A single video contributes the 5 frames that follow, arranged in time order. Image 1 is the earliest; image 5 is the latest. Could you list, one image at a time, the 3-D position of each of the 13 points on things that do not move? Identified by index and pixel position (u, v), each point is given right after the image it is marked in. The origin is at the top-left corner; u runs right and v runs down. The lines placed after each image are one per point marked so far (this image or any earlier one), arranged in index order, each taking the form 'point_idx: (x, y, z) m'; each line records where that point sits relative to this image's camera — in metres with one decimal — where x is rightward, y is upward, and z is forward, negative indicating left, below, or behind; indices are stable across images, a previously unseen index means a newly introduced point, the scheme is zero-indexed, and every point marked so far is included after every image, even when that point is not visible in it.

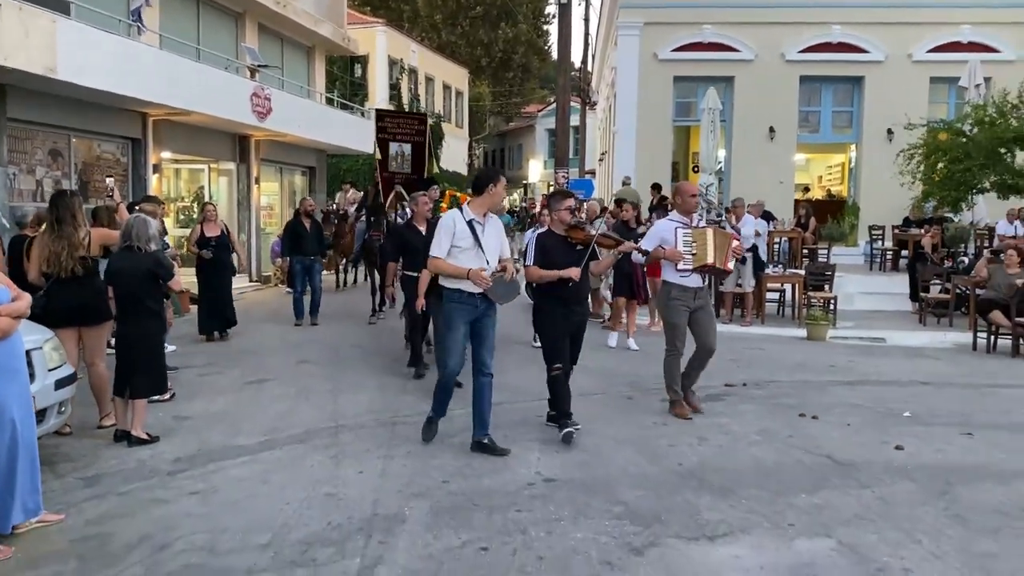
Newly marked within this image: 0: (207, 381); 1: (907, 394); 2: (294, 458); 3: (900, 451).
0: (-3.1, -0.9, +8.9) m
1: (+3.9, -1.0, +8.7) m
2: (-1.5, -1.2, +6.2) m
3: (+2.9, -1.2, +6.5) m
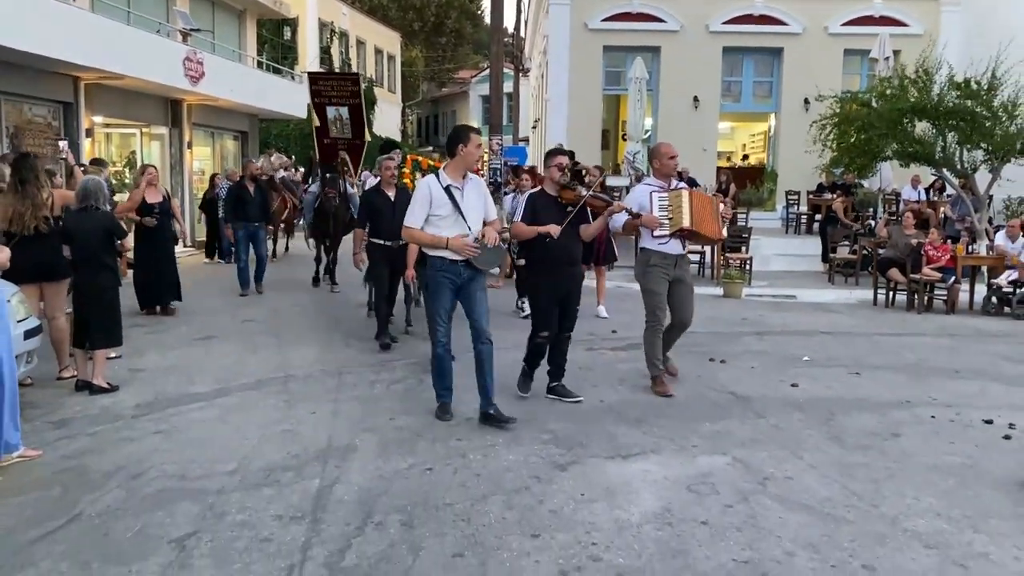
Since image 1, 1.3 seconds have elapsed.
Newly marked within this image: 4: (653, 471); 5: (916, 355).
0: (-3.8, -0.5, +9.3) m
1: (+3.2, -0.6, +9.6) m
2: (-2.0, -0.9, +6.7) m
3: (+2.4, -0.8, +7.3) m
4: (+0.8, -1.1, +5.2) m
5: (+4.1, -0.7, +8.9) m
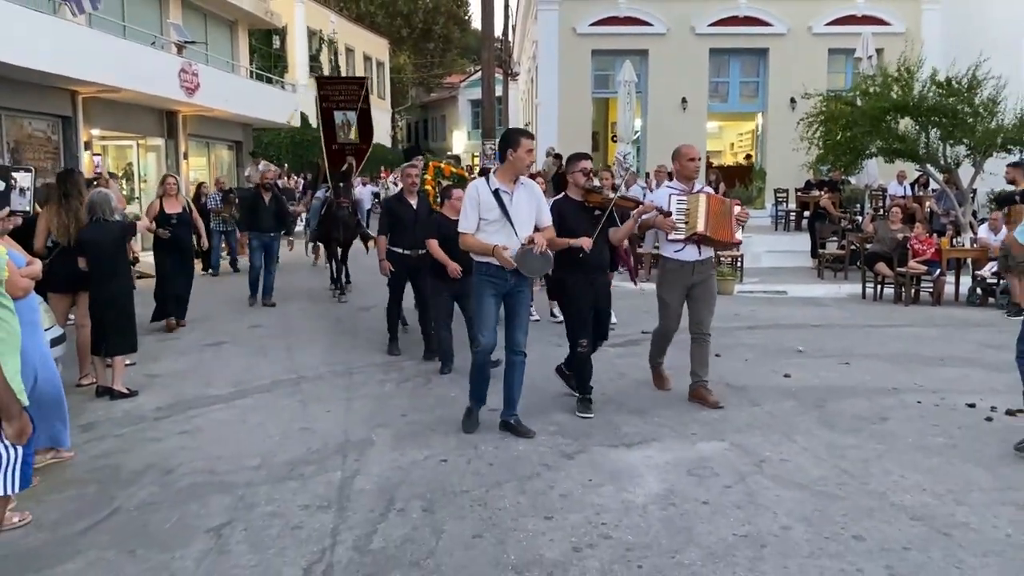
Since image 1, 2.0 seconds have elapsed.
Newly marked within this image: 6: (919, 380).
0: (-3.8, -0.6, +9.6) m
1: (+3.2, -0.5, +9.9) m
2: (-2.0, -0.9, +7.0) m
3: (+2.4, -0.8, +7.6) m
4: (+0.9, -1.1, +5.5) m
5: (+4.1, -0.6, +9.2) m
6: (+3.5, -0.8, +7.6) m
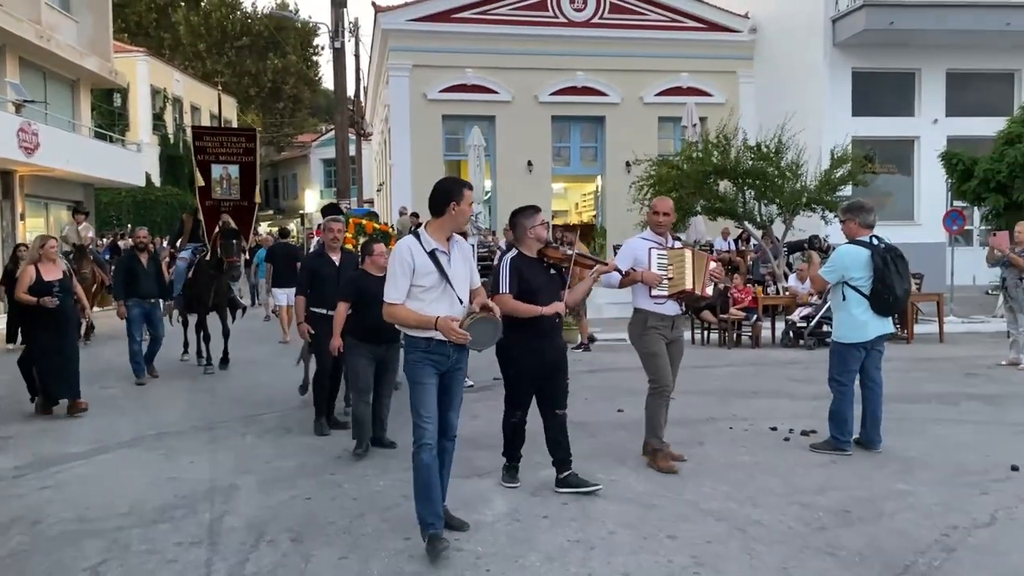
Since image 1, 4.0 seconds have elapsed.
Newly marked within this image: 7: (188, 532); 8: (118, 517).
0: (-5.3, -1.3, +9.4) m
1: (+1.5, -1.1, +10.9) m
2: (-3.1, -1.4, +7.2) m
3: (+1.1, -1.2, +8.5) m
4: (-0.1, -1.4, +6.2) m
5: (+2.5, -1.1, +10.4) m
6: (+2.2, -1.2, +8.6) m
7: (-2.0, -1.5, +5.3) m
8: (-2.5, -1.5, +5.6) m
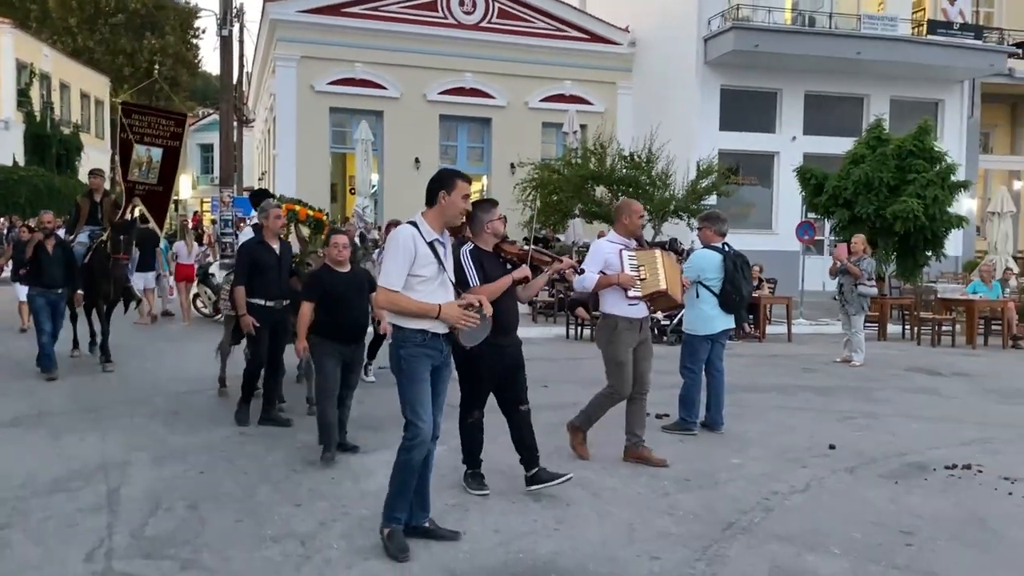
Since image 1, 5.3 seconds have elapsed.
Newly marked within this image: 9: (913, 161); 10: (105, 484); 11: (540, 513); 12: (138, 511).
0: (-6.6, -1.1, +9.2) m
1: (0.0, -1.0, +11.6) m
2: (-4.1, -1.2, +7.3) m
3: (-0.2, -1.2, +9.2) m
4: (-0.9, -1.3, +6.7) m
5: (+1.0, -1.1, +11.2) m
6: (+0.9, -1.2, +9.5) m
7: (-2.7, -1.4, +5.6) m
8: (-3.3, -1.3, +5.8) m
9: (+8.2, +2.6, +17.8) m
10: (-2.8, -1.3, +6.0) m
11: (+0.2, -1.4, +5.6) m
12: (-2.3, -1.4, +5.4) m
